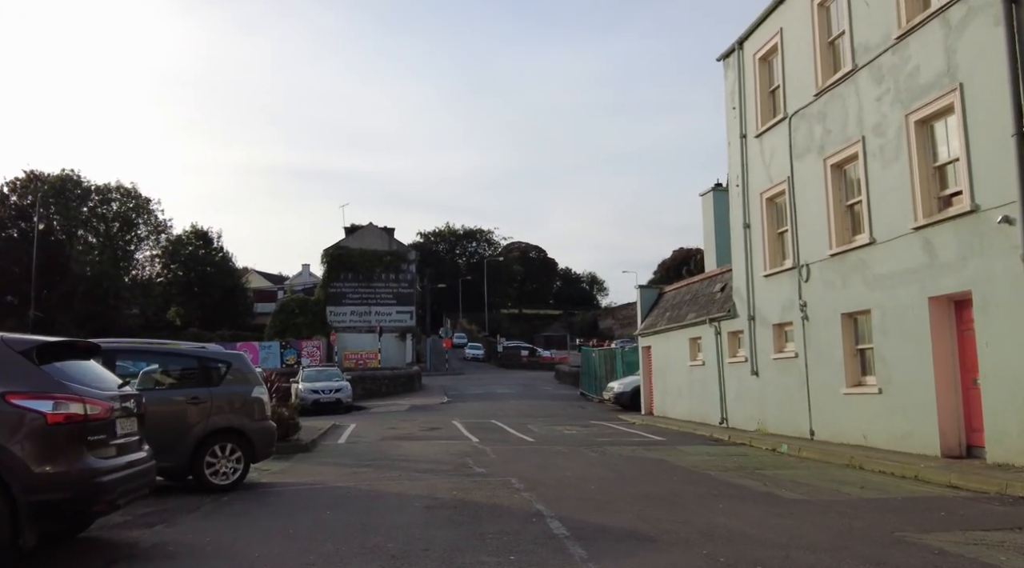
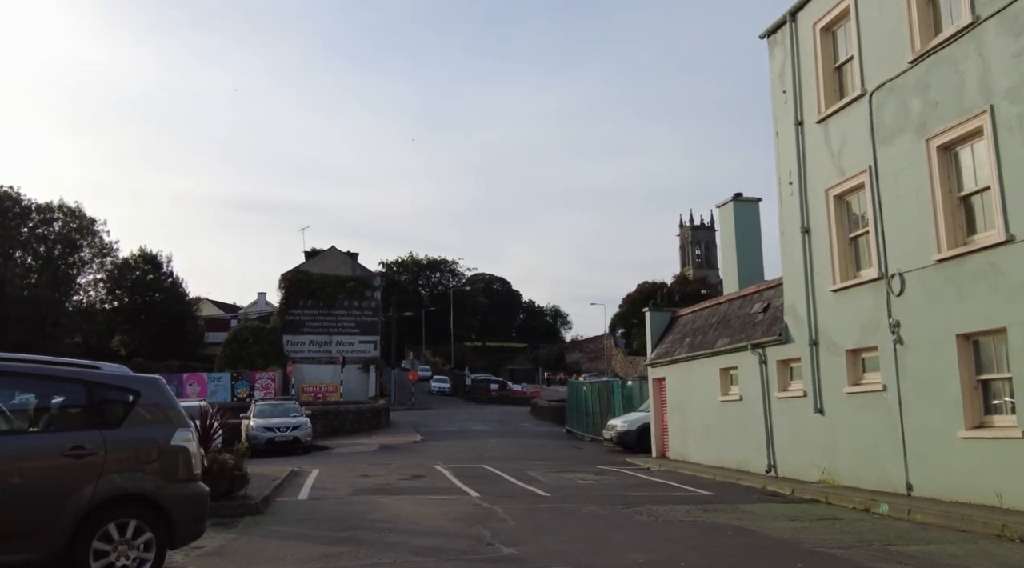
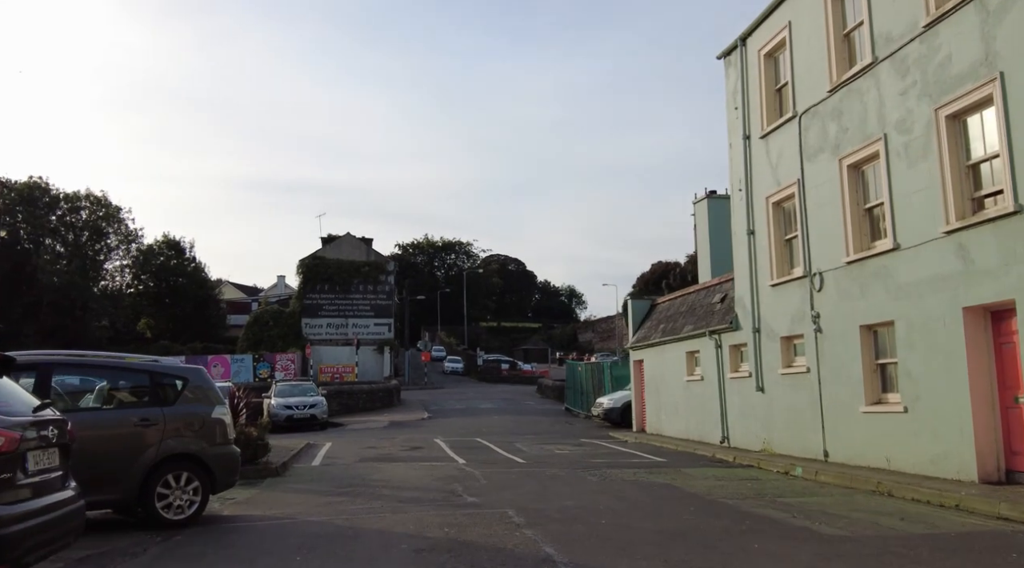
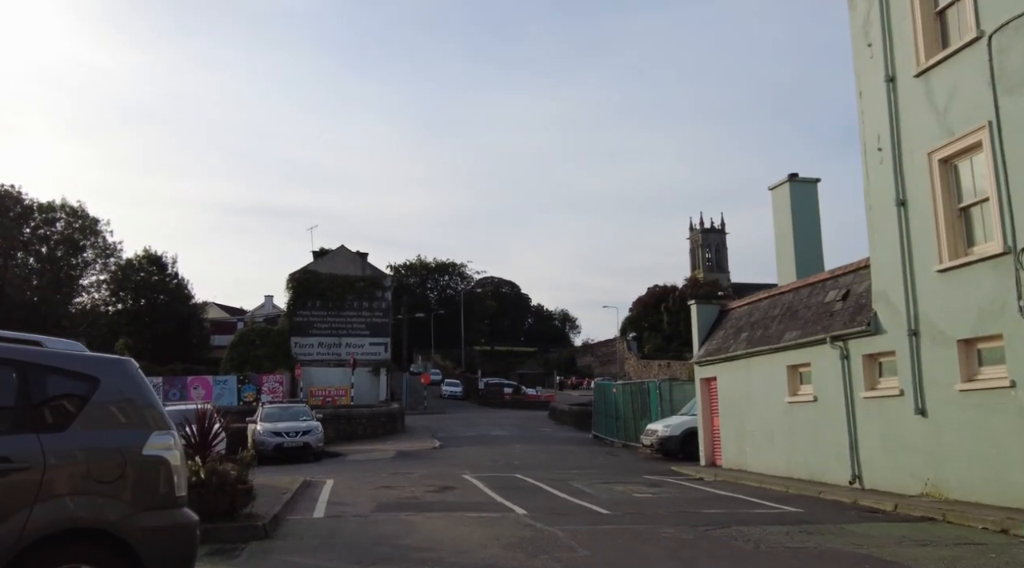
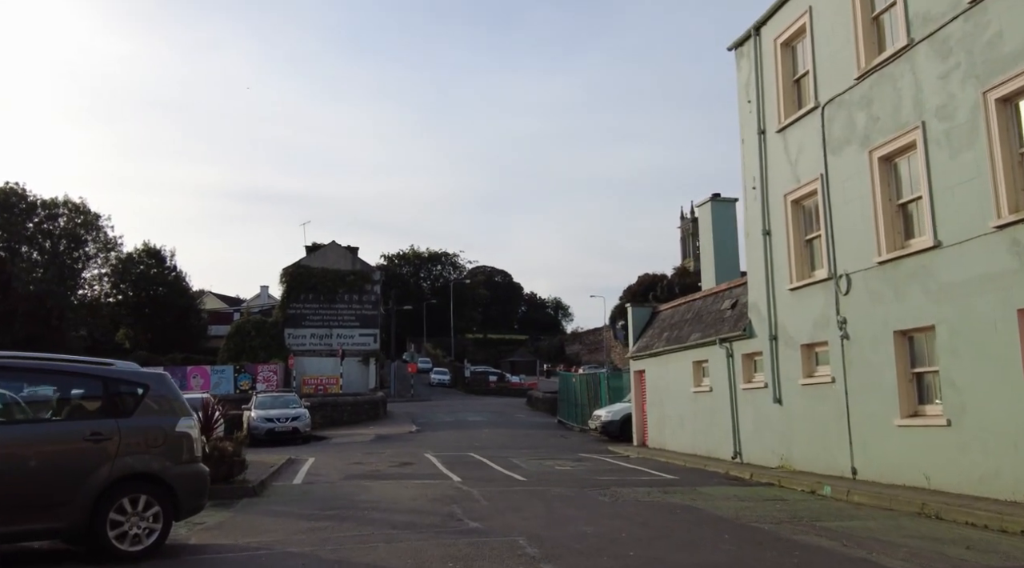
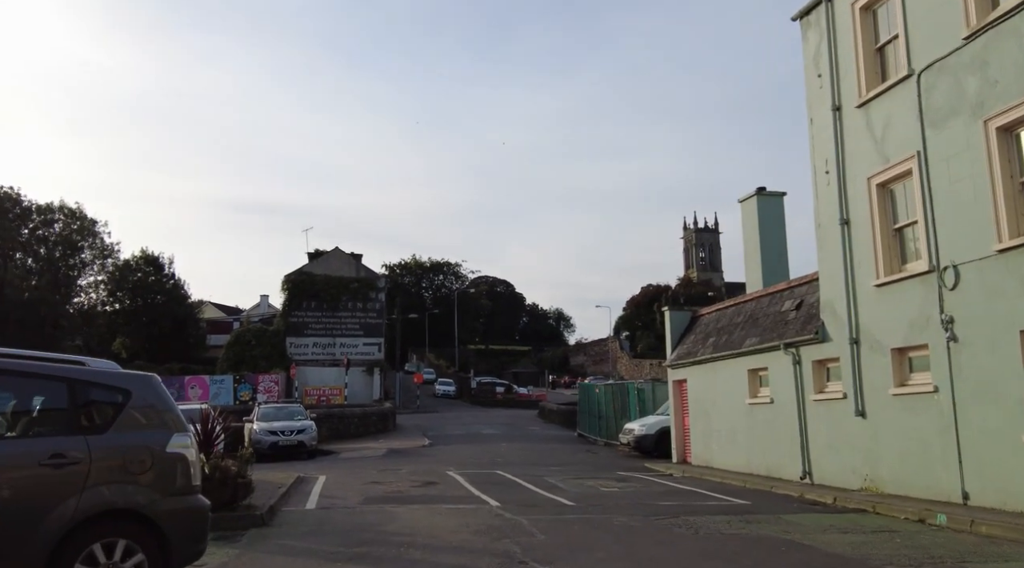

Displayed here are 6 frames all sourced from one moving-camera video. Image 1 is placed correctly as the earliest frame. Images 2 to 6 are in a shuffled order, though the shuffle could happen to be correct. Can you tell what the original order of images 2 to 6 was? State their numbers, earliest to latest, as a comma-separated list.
3, 5, 2, 6, 4
